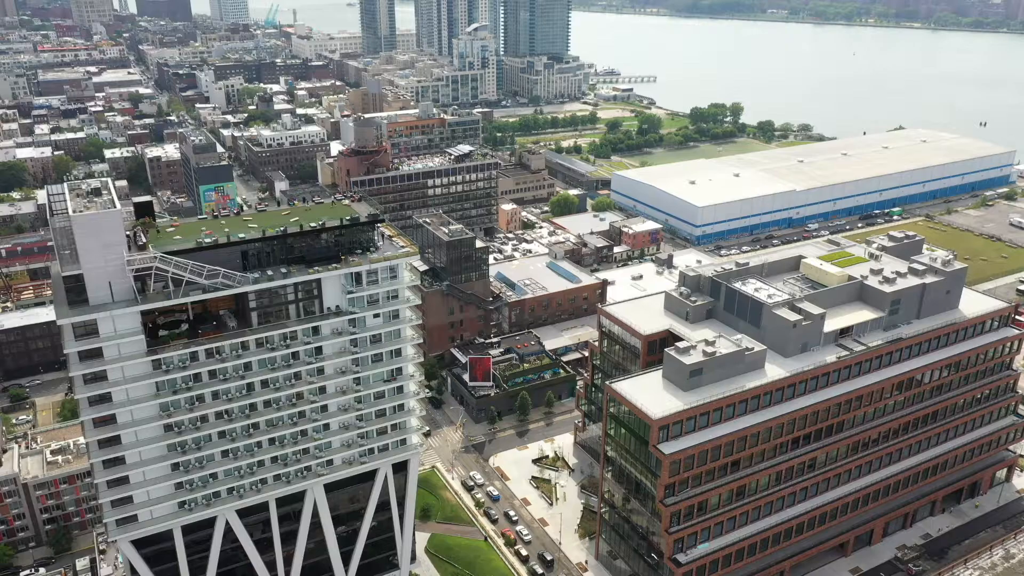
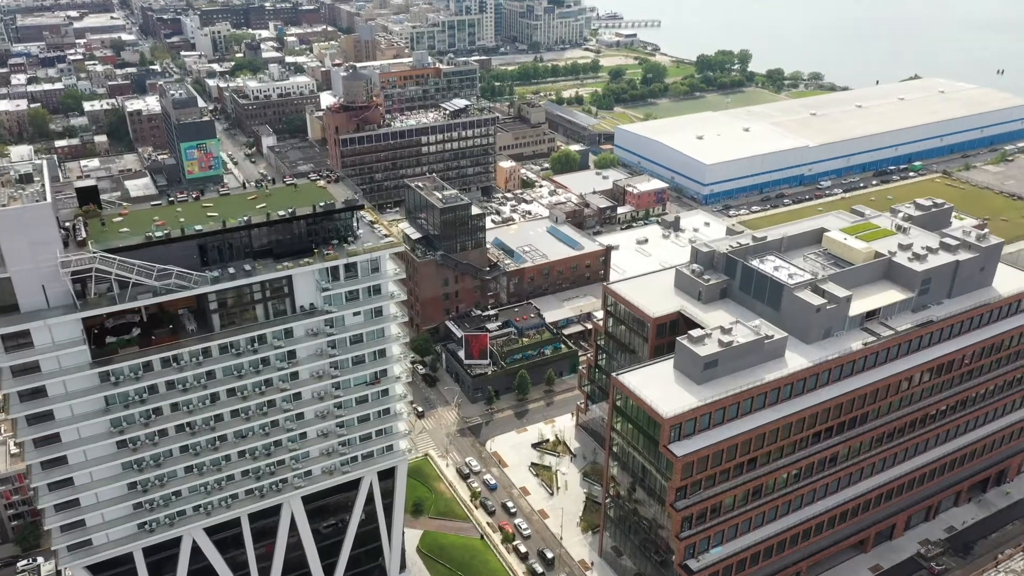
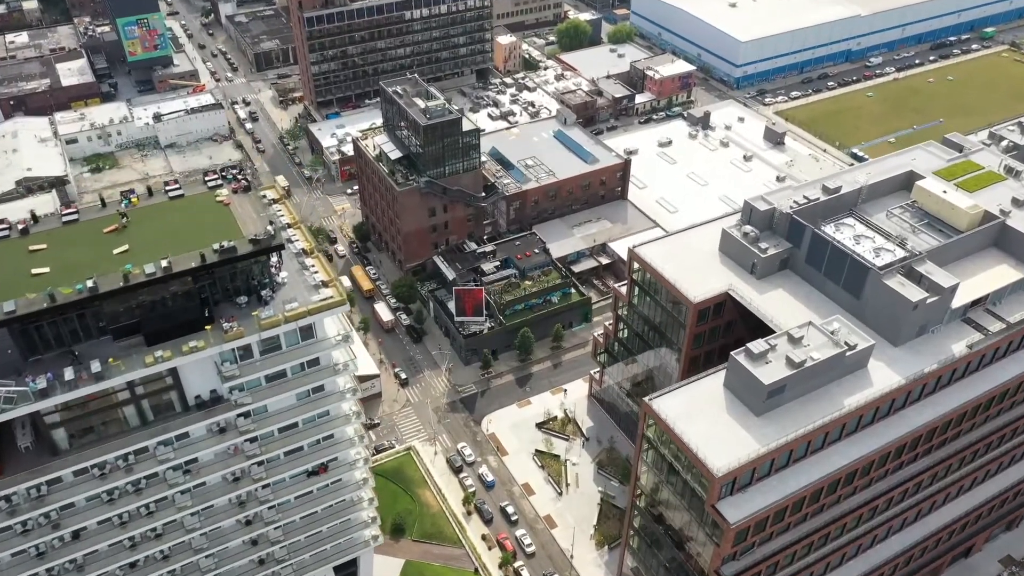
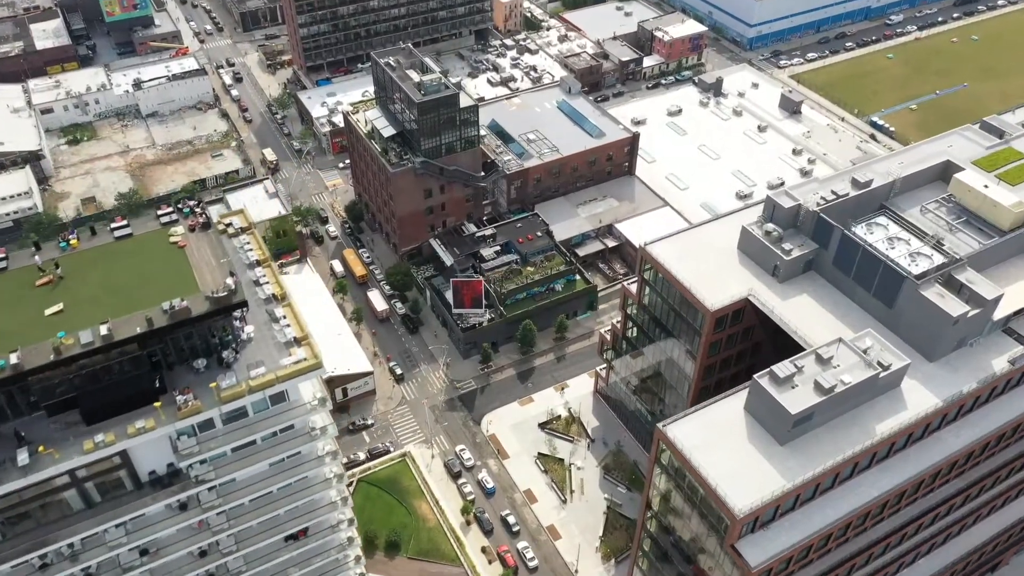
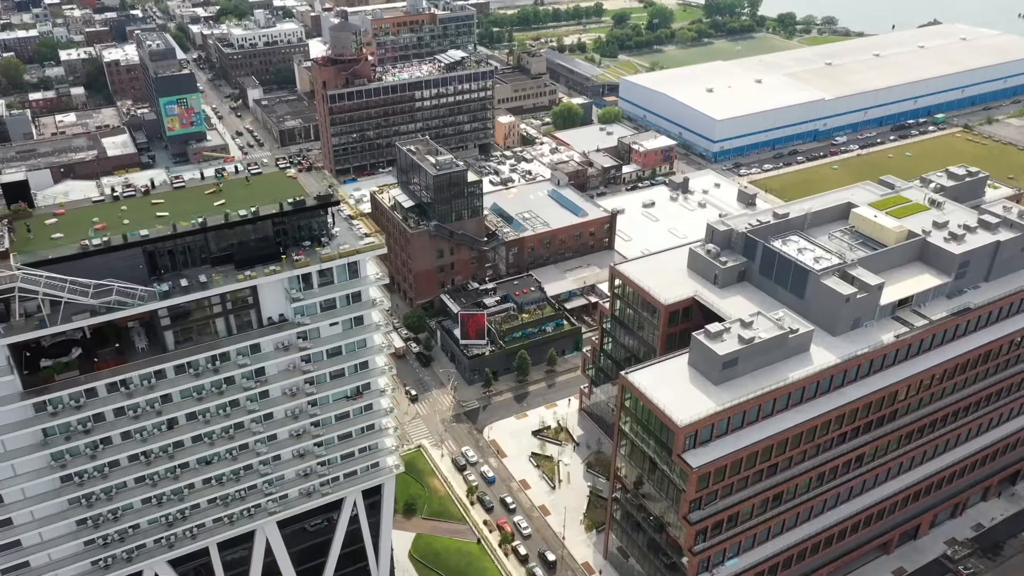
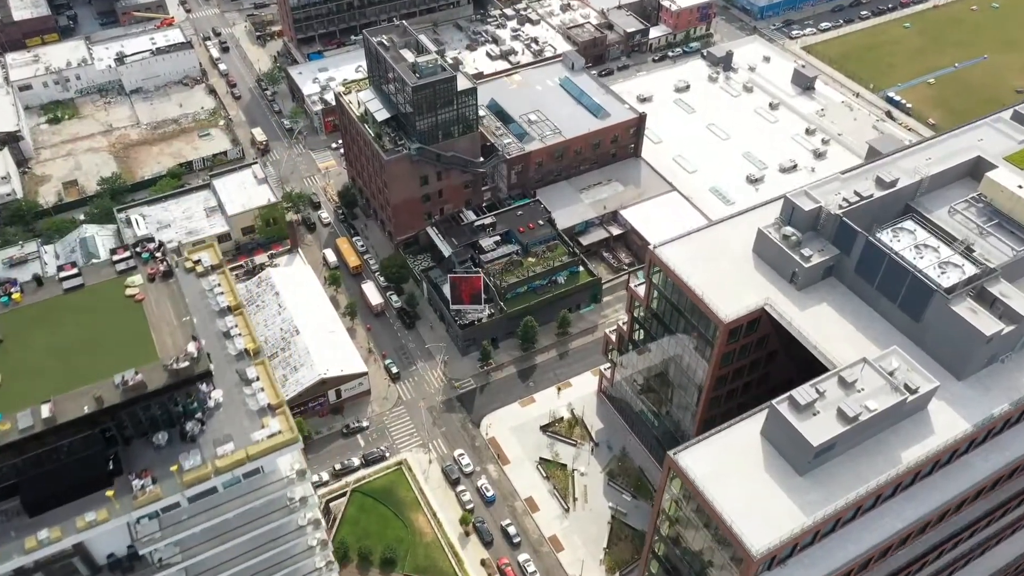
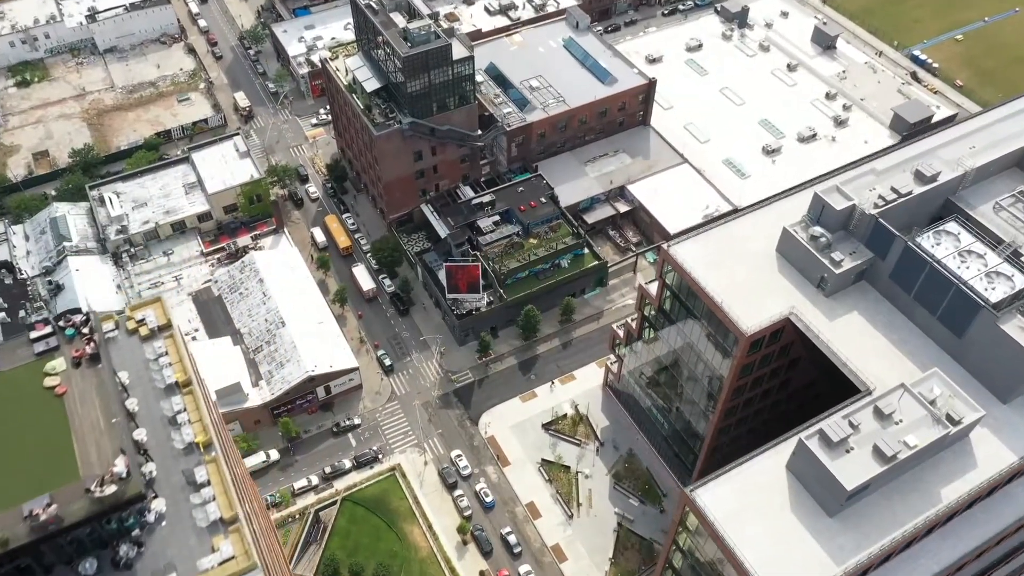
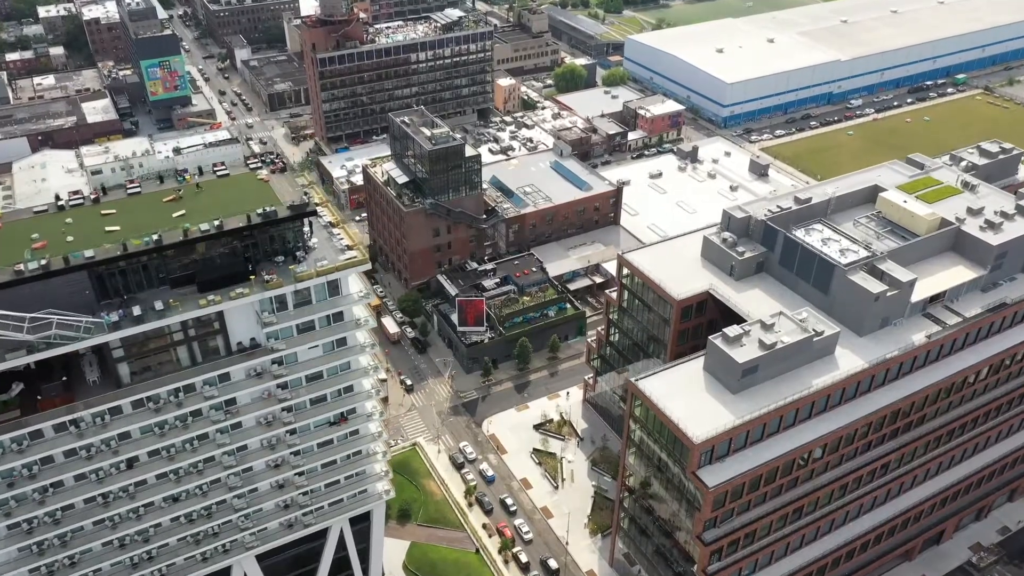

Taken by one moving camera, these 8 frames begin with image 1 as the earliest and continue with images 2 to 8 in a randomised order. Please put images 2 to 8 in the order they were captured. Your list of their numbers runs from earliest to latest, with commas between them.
2, 5, 8, 3, 4, 6, 7
